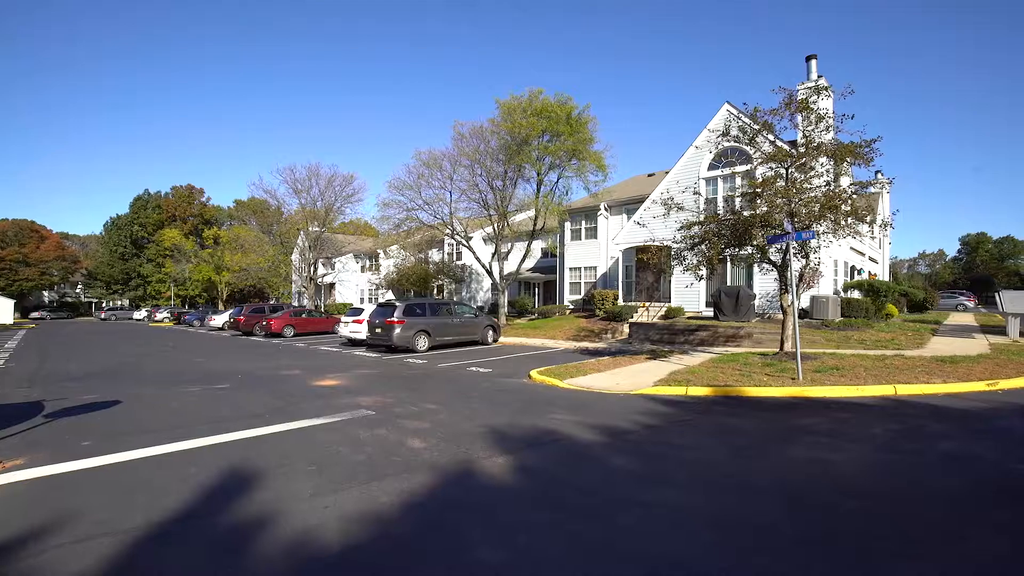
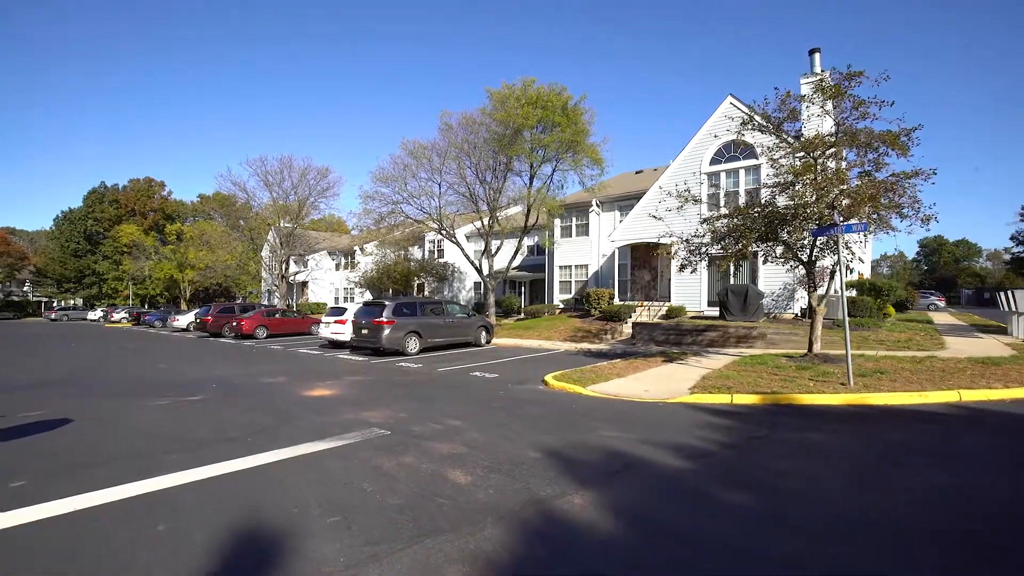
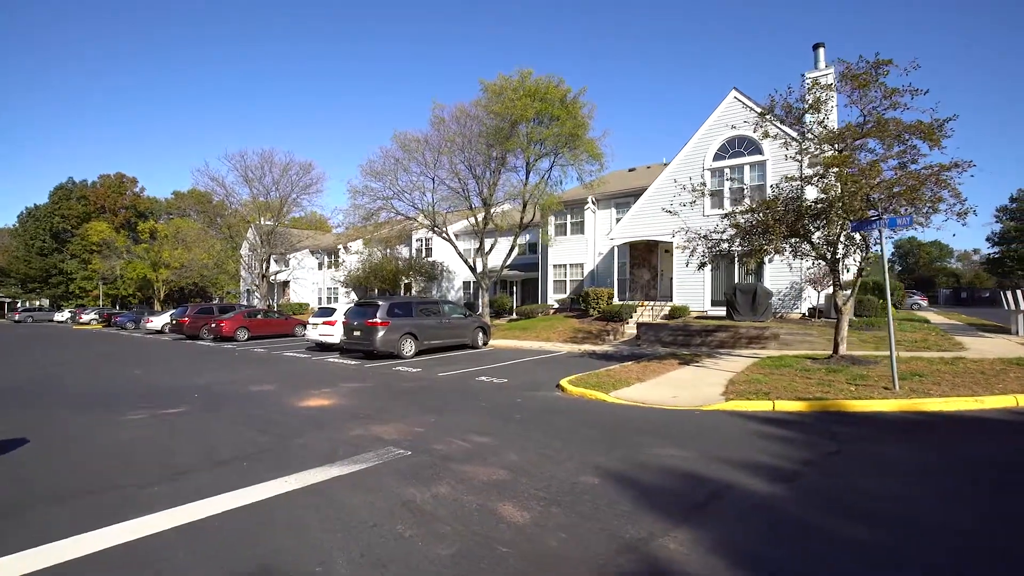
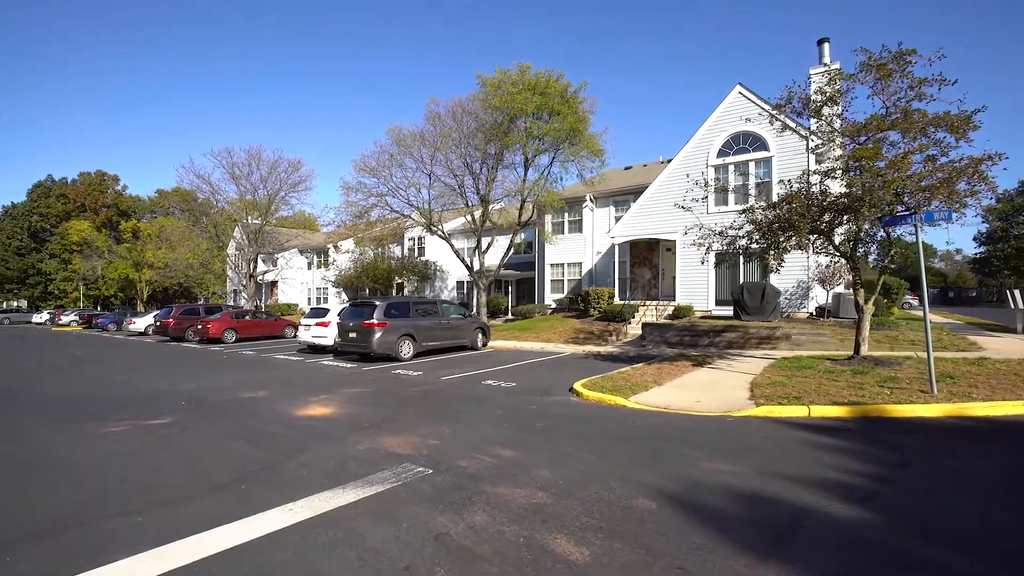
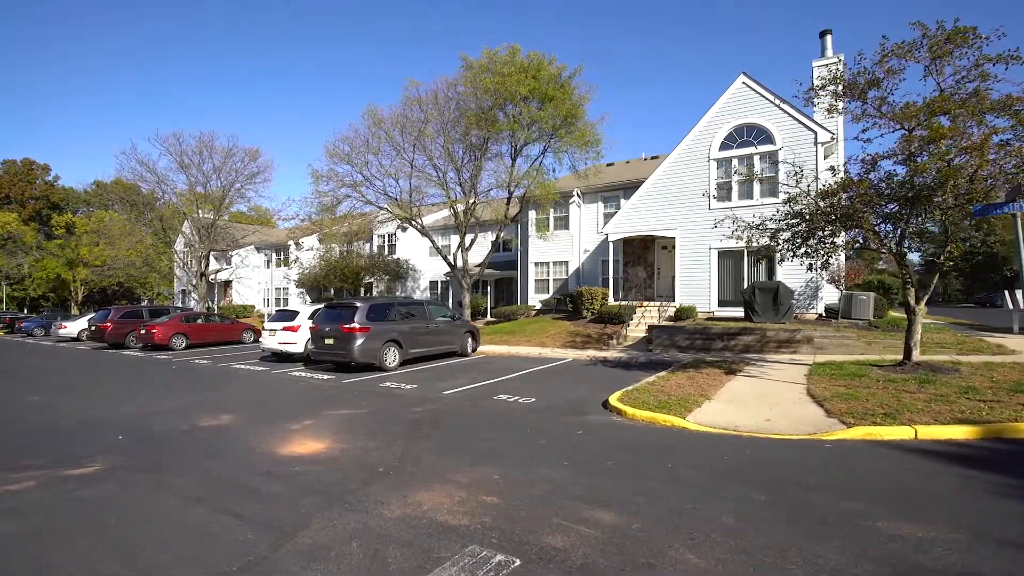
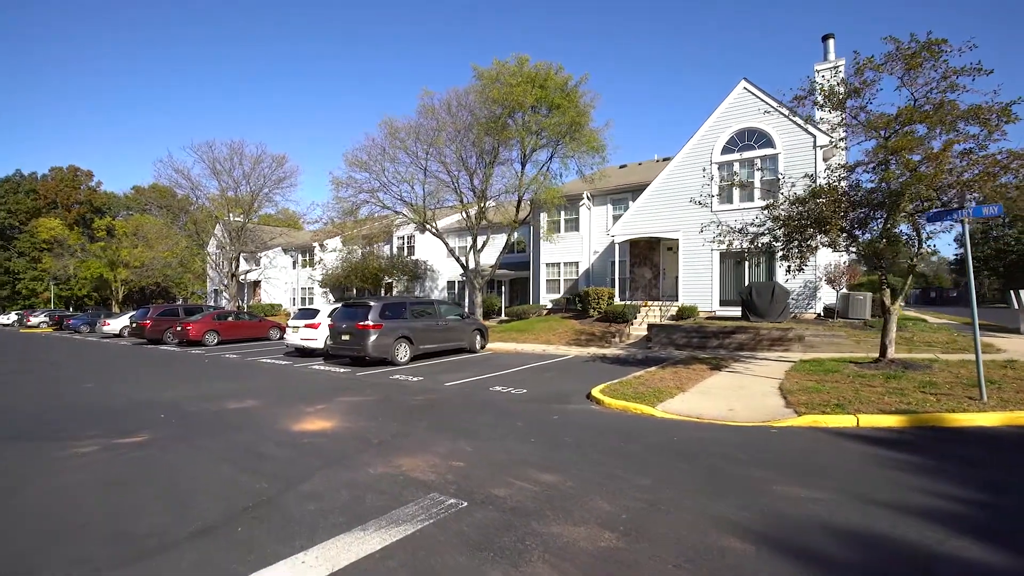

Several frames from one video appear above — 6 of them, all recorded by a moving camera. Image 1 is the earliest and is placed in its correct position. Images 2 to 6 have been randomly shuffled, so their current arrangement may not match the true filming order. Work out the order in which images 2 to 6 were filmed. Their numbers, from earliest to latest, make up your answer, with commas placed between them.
2, 3, 4, 6, 5
